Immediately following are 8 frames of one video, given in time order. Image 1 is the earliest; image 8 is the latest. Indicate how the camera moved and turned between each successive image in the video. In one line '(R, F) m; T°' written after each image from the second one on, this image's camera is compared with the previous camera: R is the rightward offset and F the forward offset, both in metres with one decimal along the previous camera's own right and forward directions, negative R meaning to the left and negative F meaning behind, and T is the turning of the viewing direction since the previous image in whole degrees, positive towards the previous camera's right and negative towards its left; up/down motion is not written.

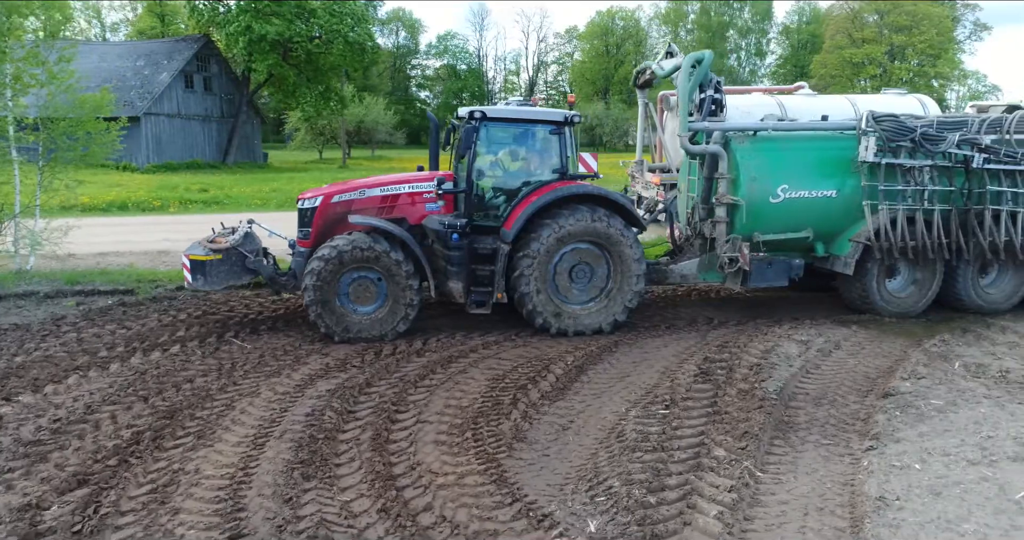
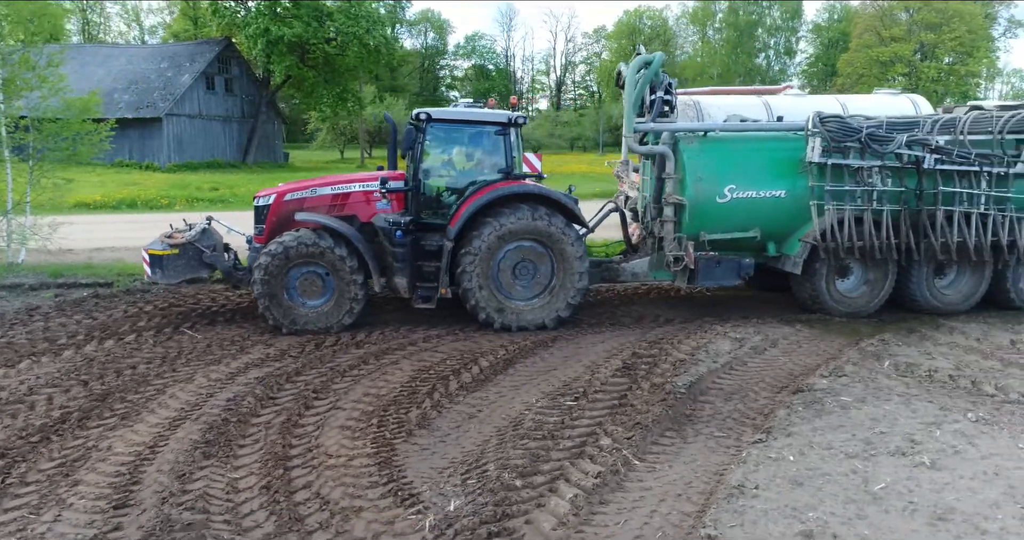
(+0.9, -0.2) m; -3°
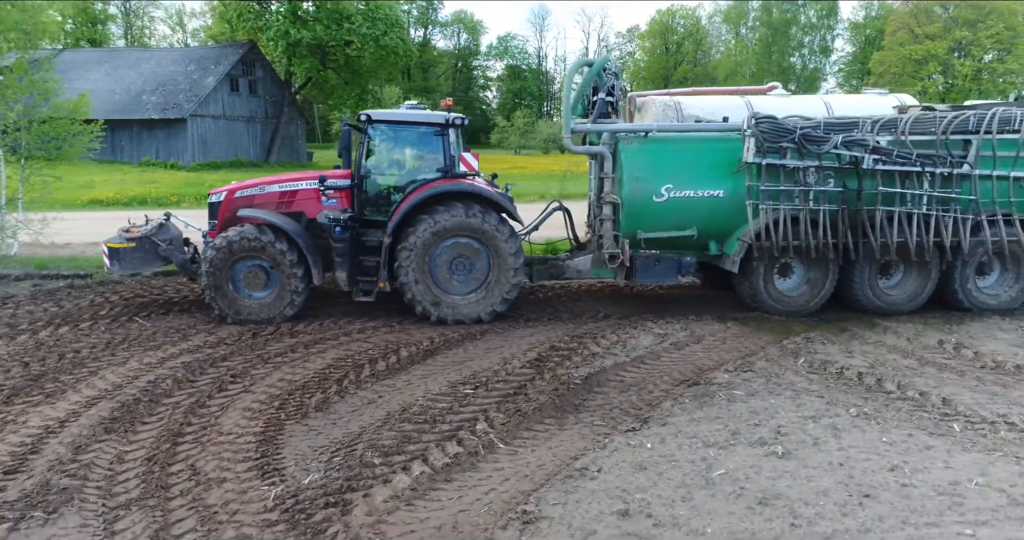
(+1.1, -0.2) m; -3°
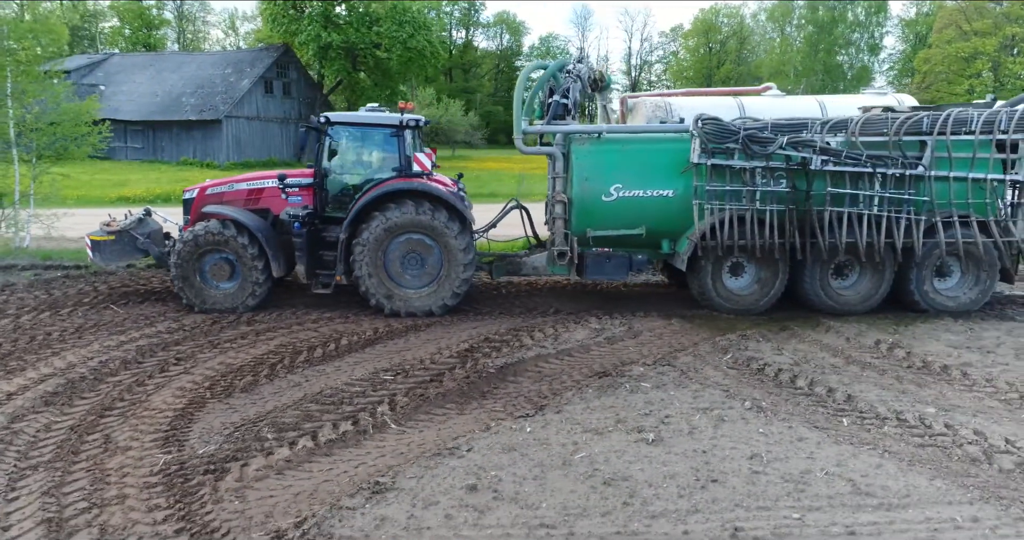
(+1.1, -0.3) m; -4°
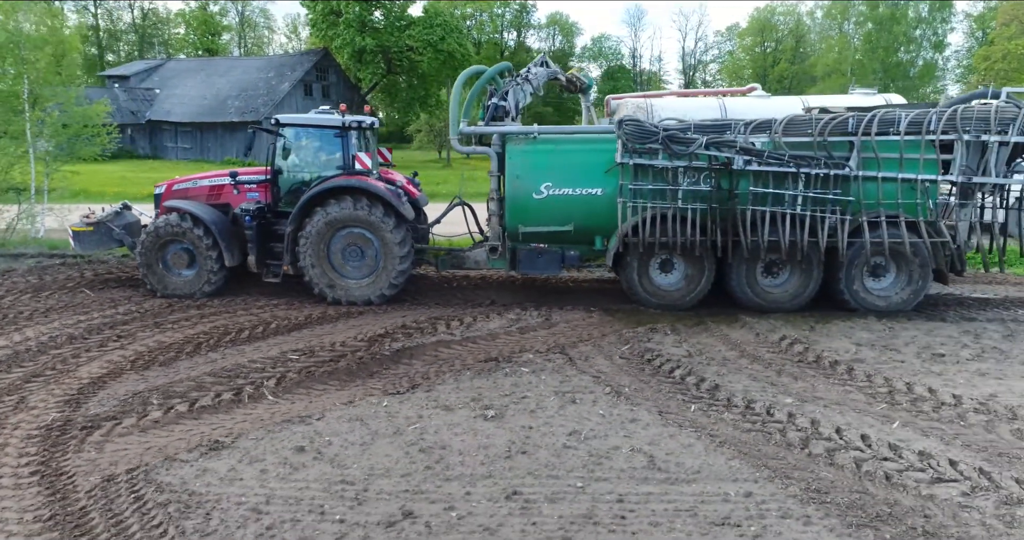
(+1.5, -0.4) m; -5°
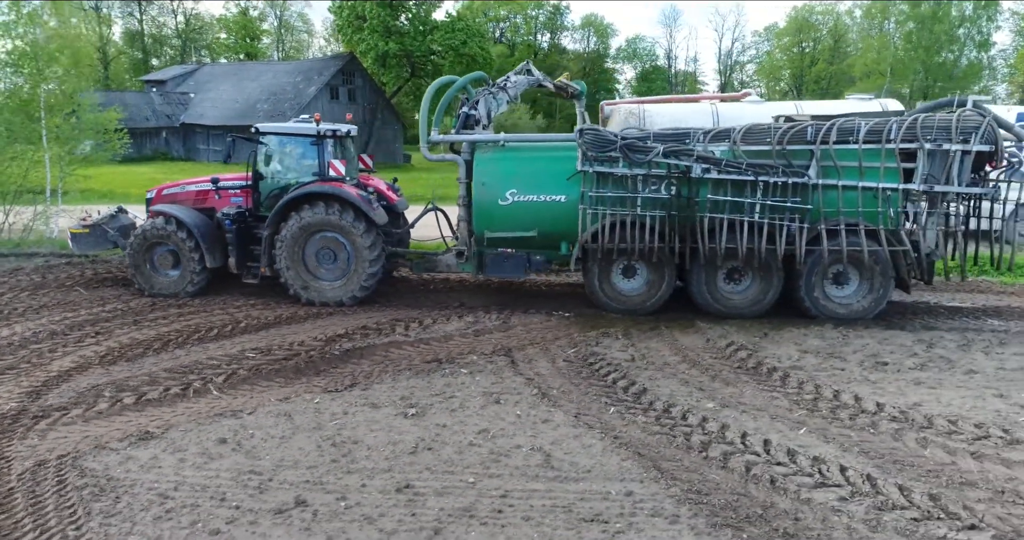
(+0.9, -0.2) m; -3°
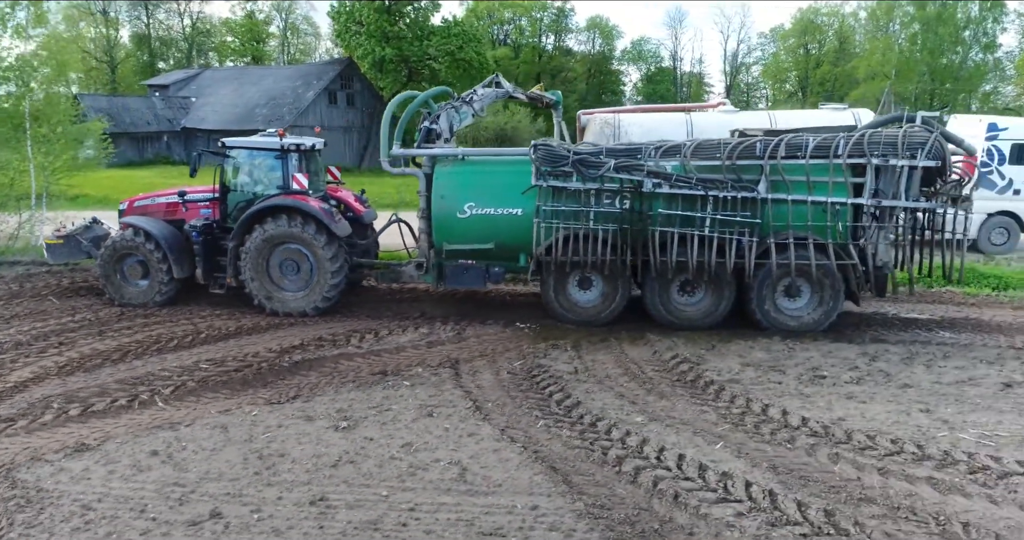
(+0.6, -0.2) m; -1°
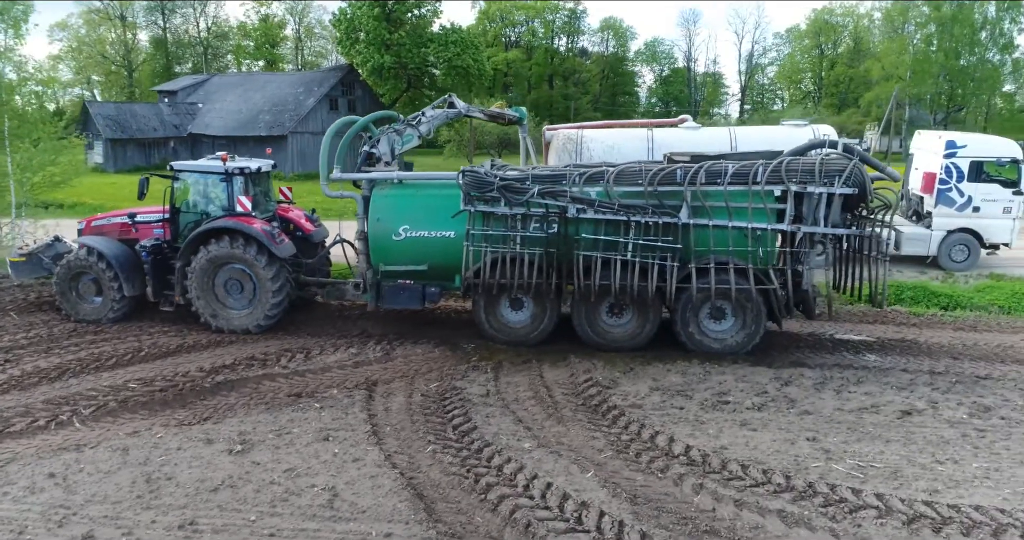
(+1.1, -0.2) m; -2°
